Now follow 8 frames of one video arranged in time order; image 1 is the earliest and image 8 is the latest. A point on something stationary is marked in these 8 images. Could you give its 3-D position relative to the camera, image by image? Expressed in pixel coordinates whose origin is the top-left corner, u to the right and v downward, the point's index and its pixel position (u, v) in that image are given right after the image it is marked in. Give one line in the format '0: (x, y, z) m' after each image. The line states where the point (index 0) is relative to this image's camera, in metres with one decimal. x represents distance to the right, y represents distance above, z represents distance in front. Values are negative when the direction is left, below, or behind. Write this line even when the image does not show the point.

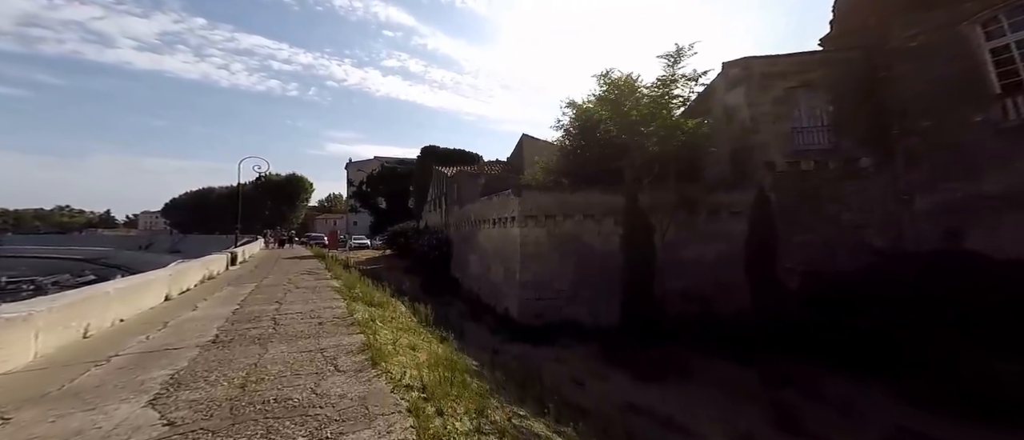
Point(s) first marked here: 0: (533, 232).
0: (+0.6, -0.5, +10.2) m
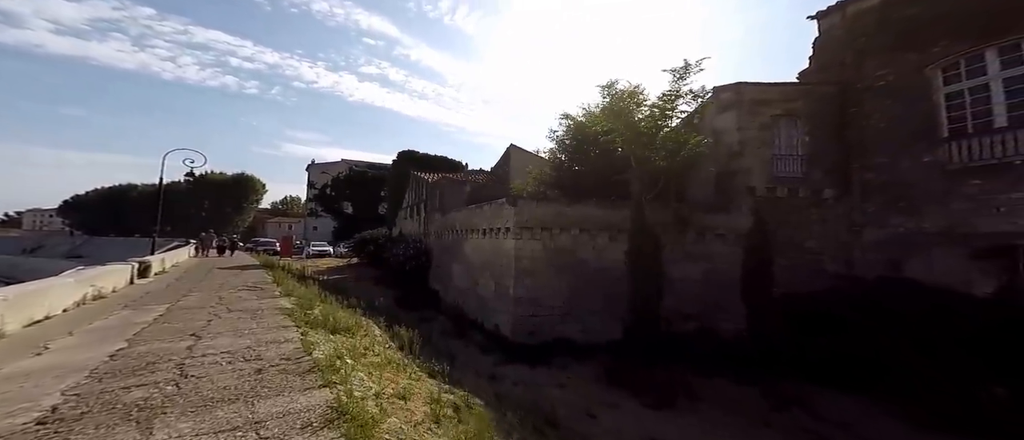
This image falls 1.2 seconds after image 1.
0: (+0.4, -0.7, +9.0) m
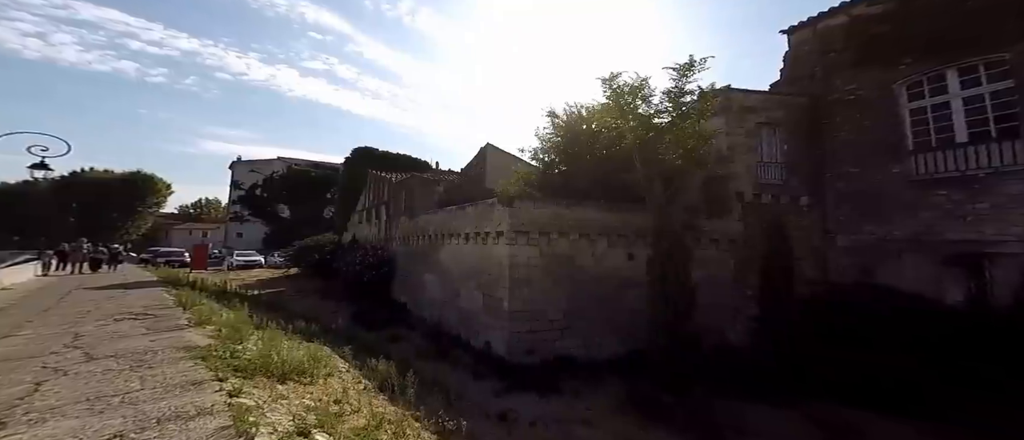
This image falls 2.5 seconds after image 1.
0: (+0.3, -0.8, +7.7) m
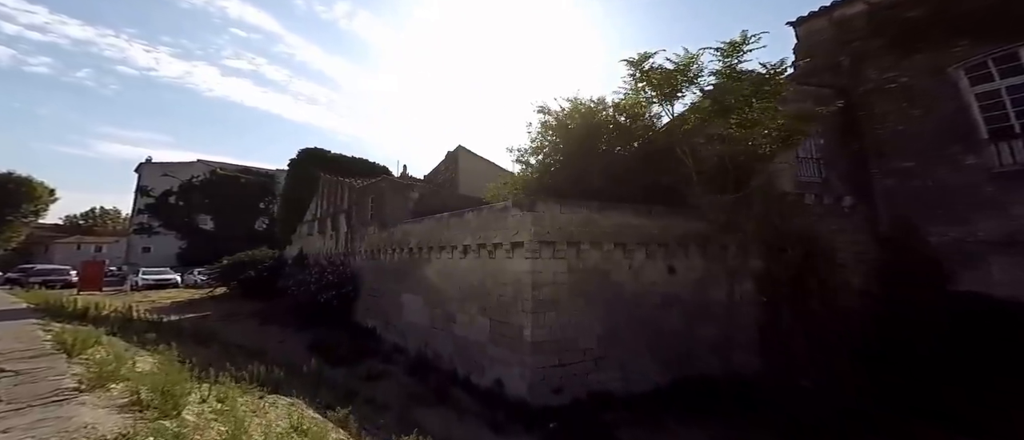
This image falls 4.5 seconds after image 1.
0: (+0.8, -0.9, +6.4) m
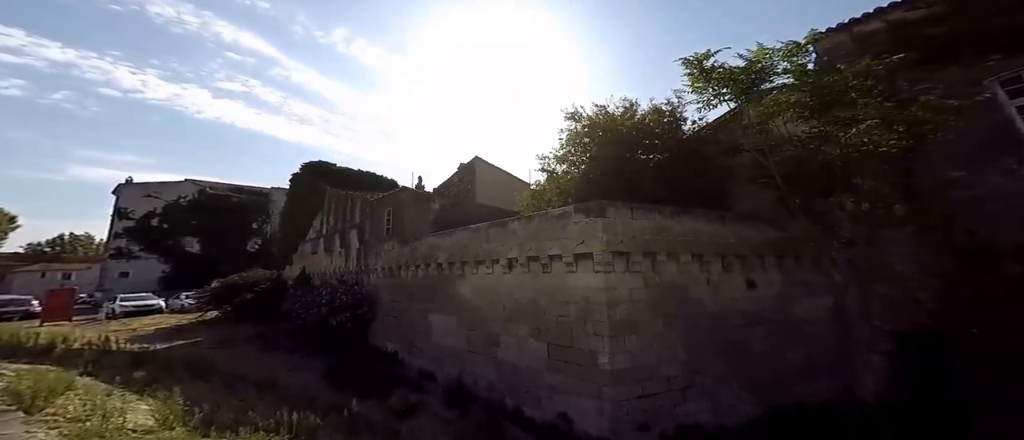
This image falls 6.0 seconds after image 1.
0: (+2.0, -1.0, +5.6) m
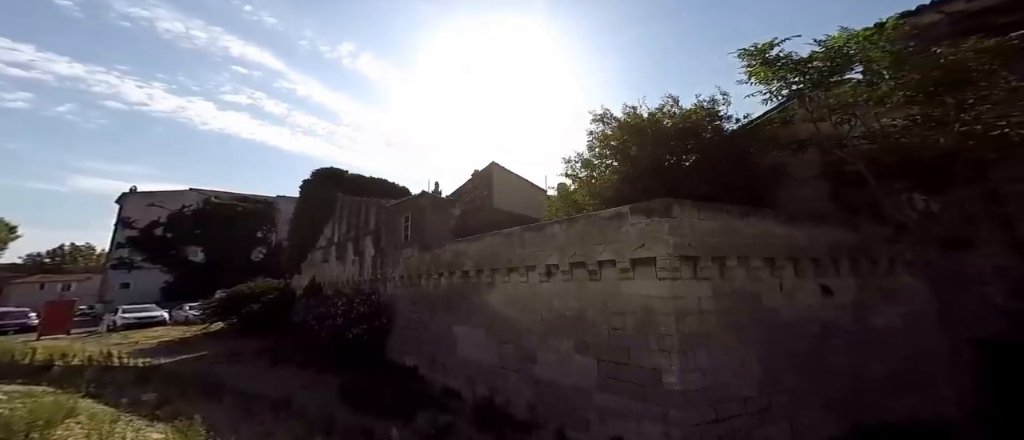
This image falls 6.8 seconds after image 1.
0: (+2.7, -1.0, +5.0) m
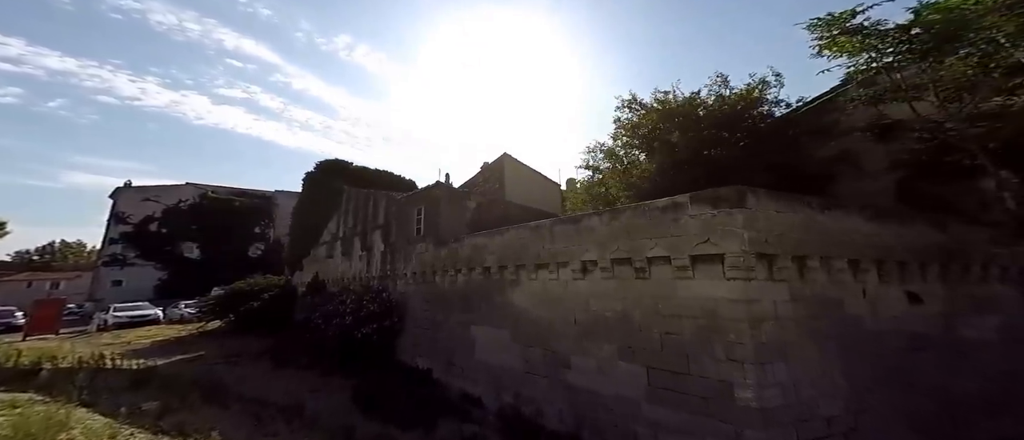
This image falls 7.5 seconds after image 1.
0: (+3.3, -0.9, +4.4) m
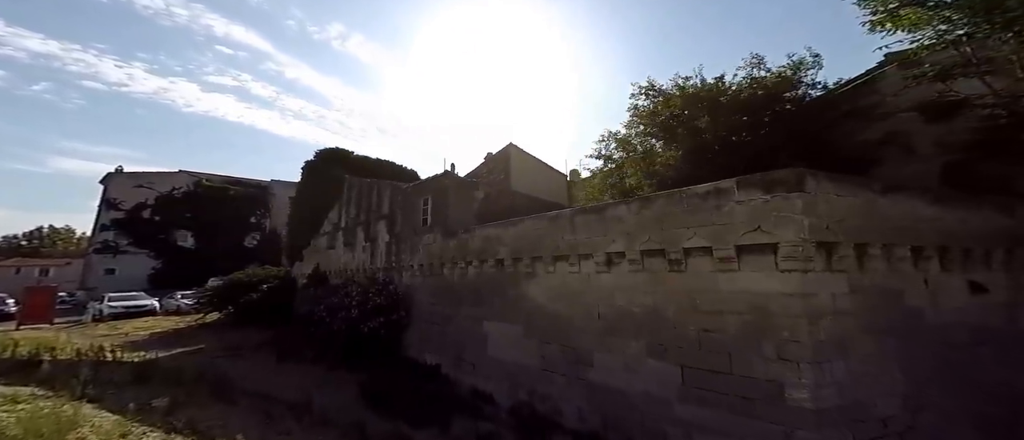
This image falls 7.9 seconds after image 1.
0: (+3.7, -0.8, +4.1) m
